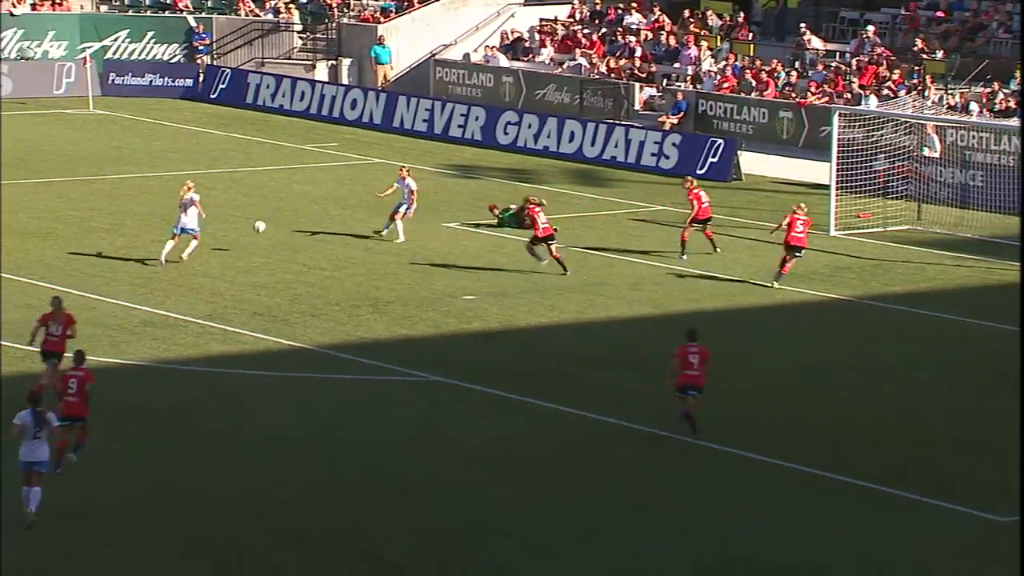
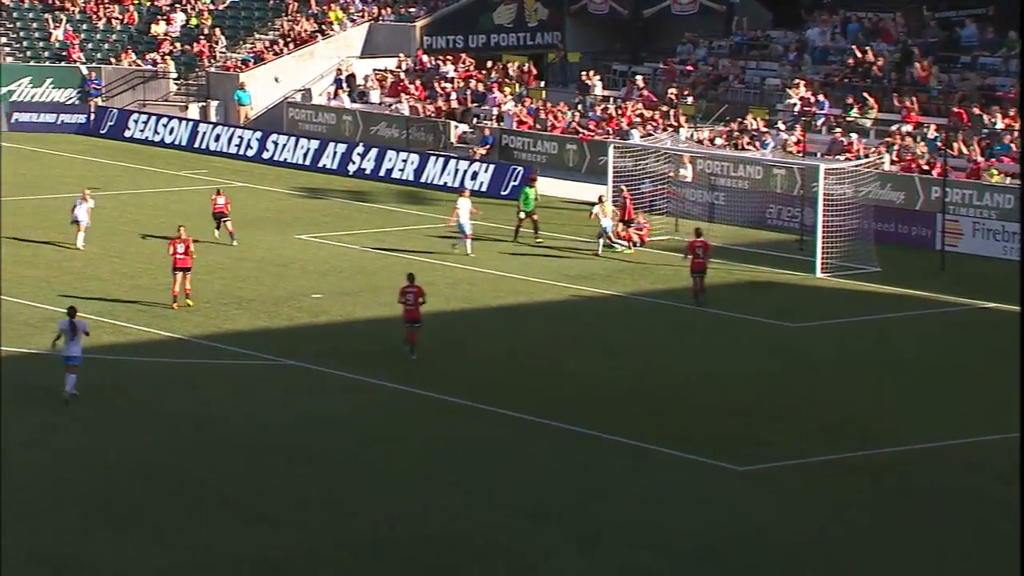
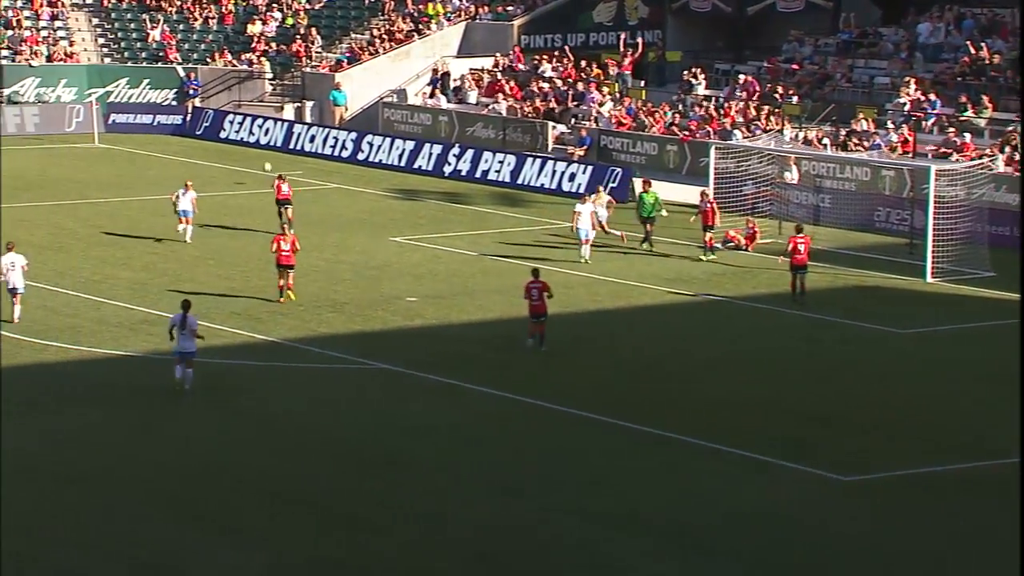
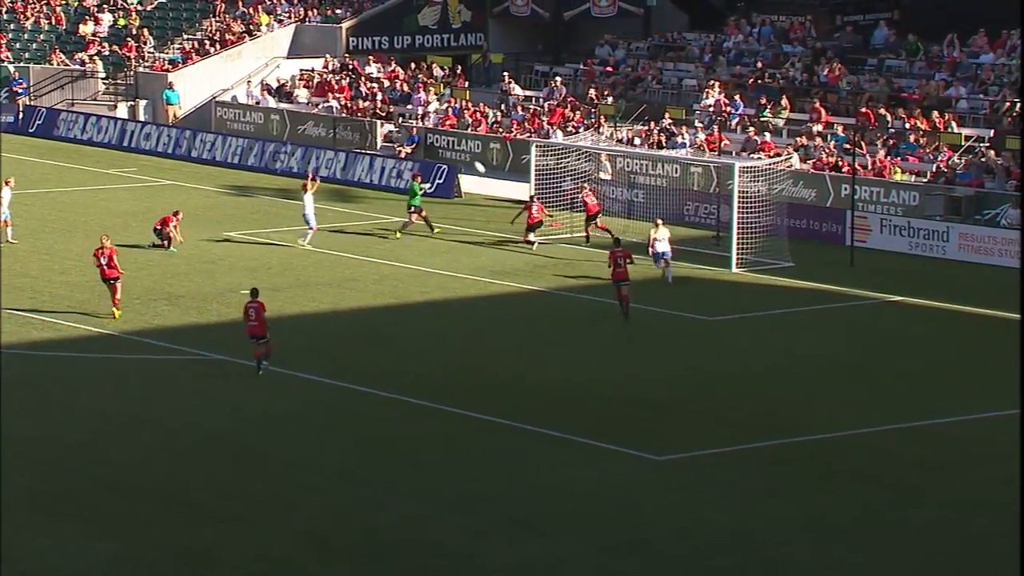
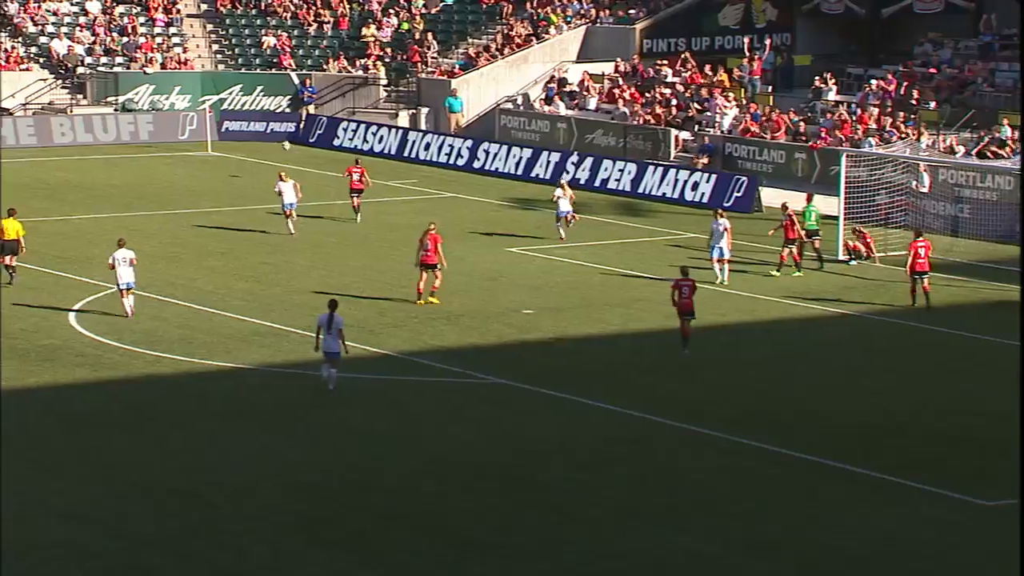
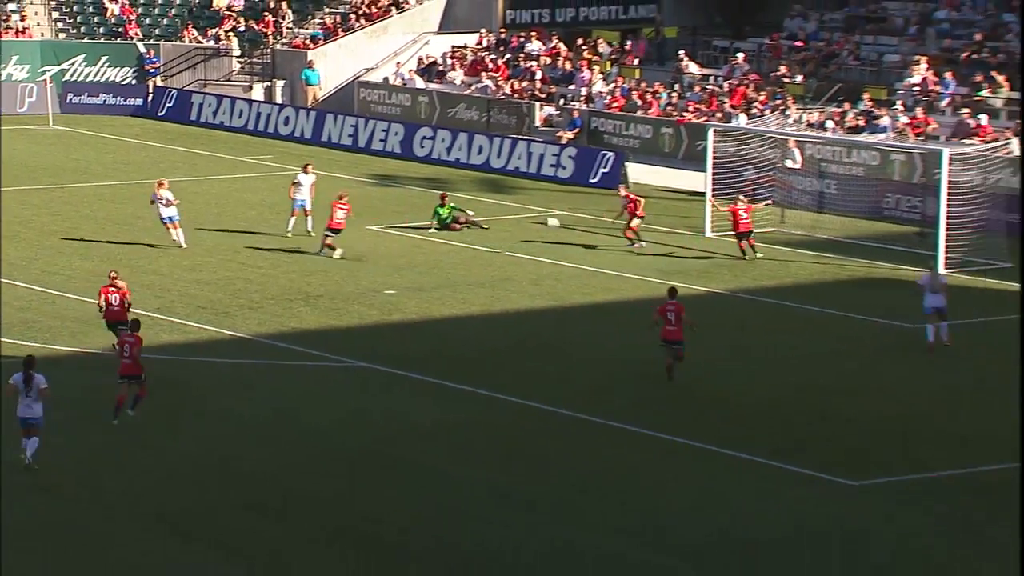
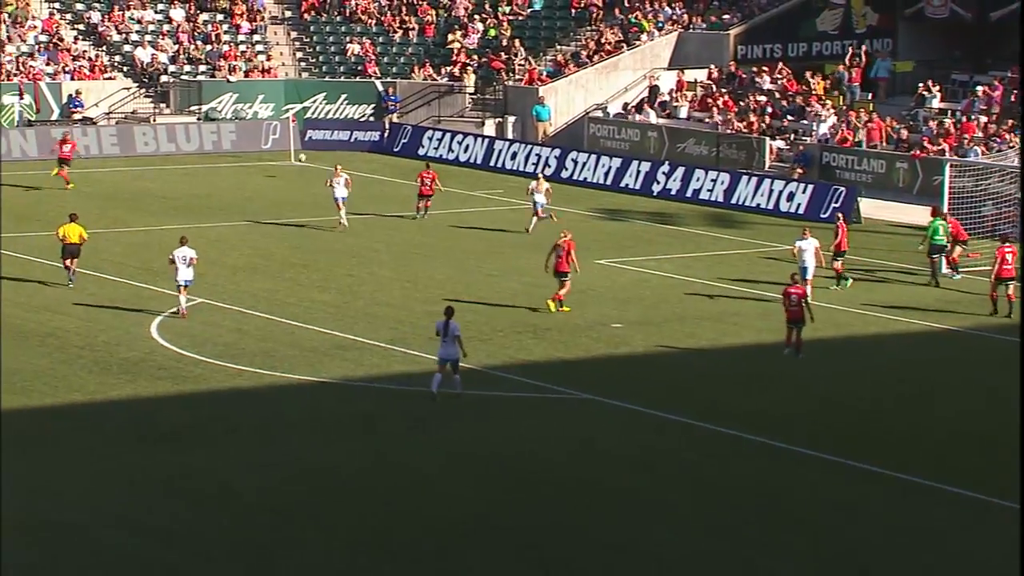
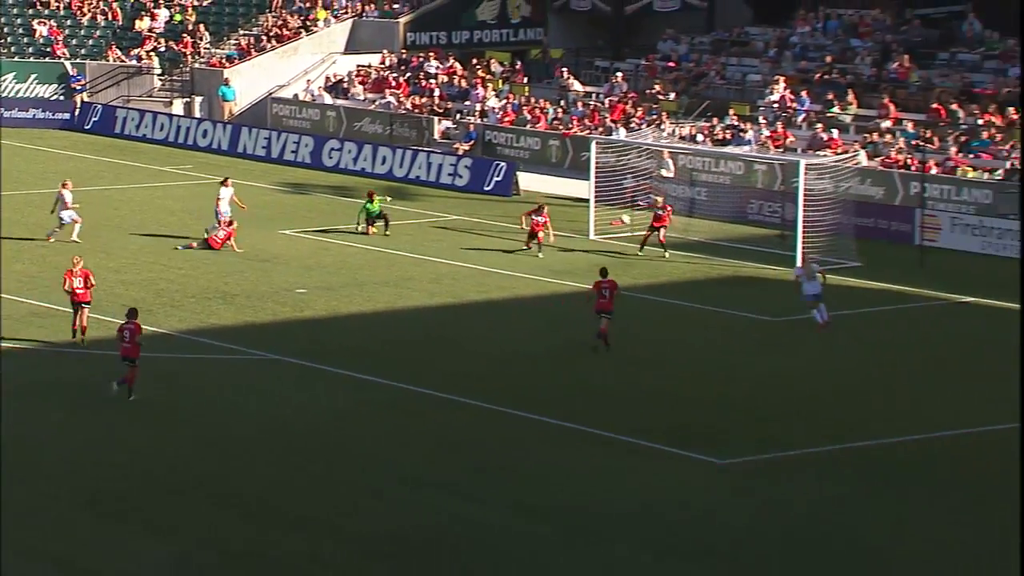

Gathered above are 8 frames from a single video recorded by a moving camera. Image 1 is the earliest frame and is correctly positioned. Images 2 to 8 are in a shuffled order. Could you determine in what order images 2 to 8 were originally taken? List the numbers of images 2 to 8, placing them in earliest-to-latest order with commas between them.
6, 8, 4, 2, 3, 5, 7
